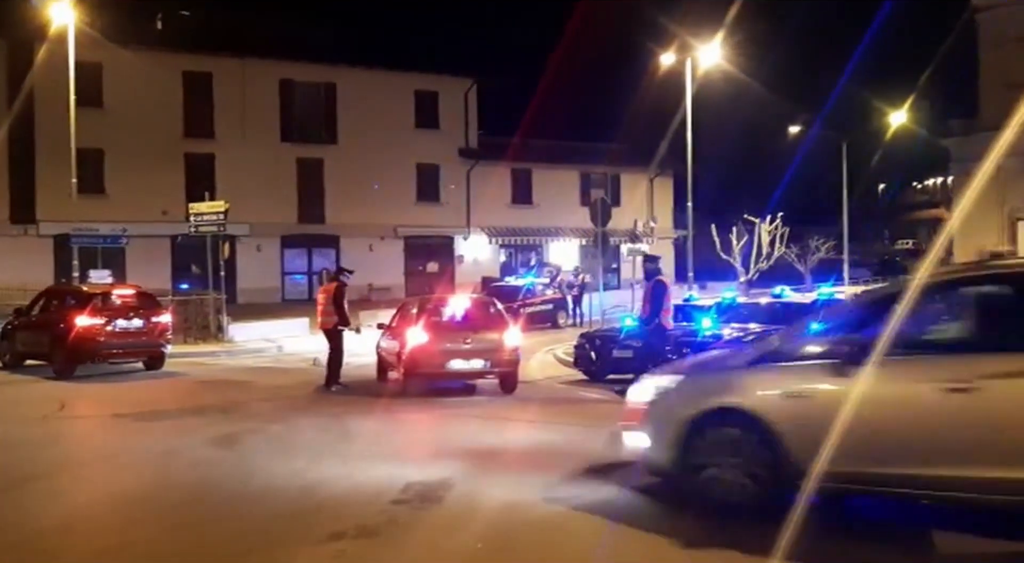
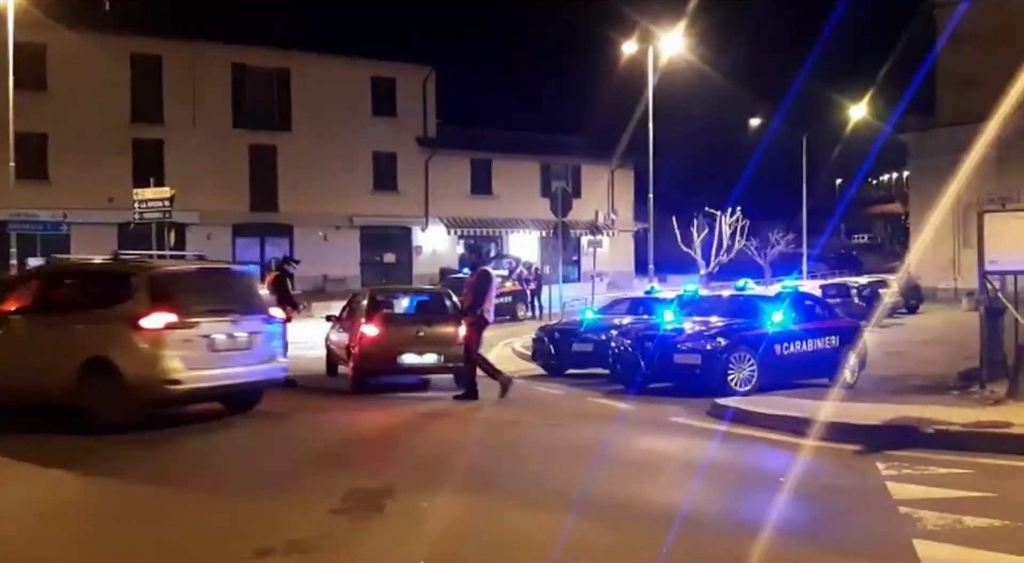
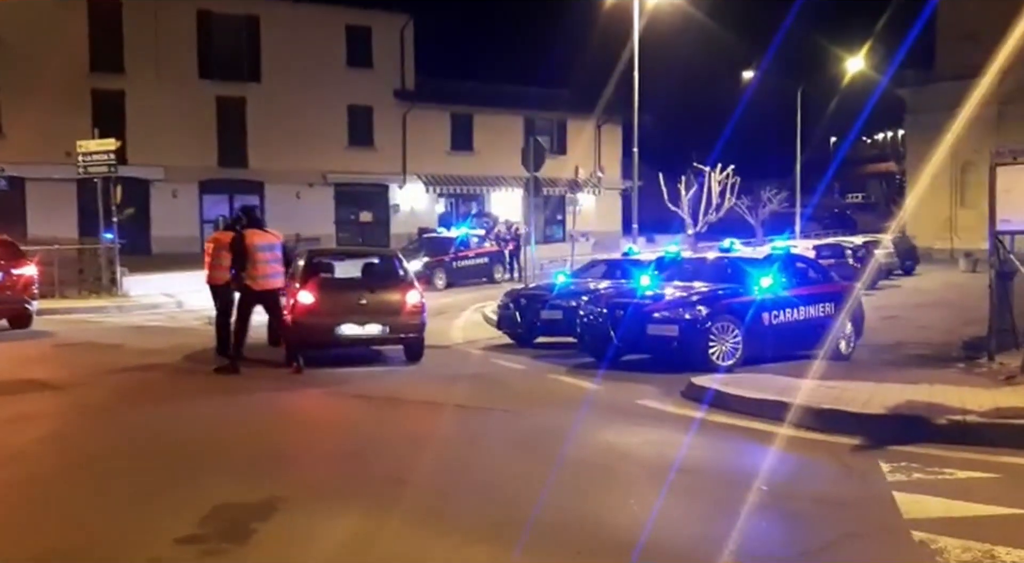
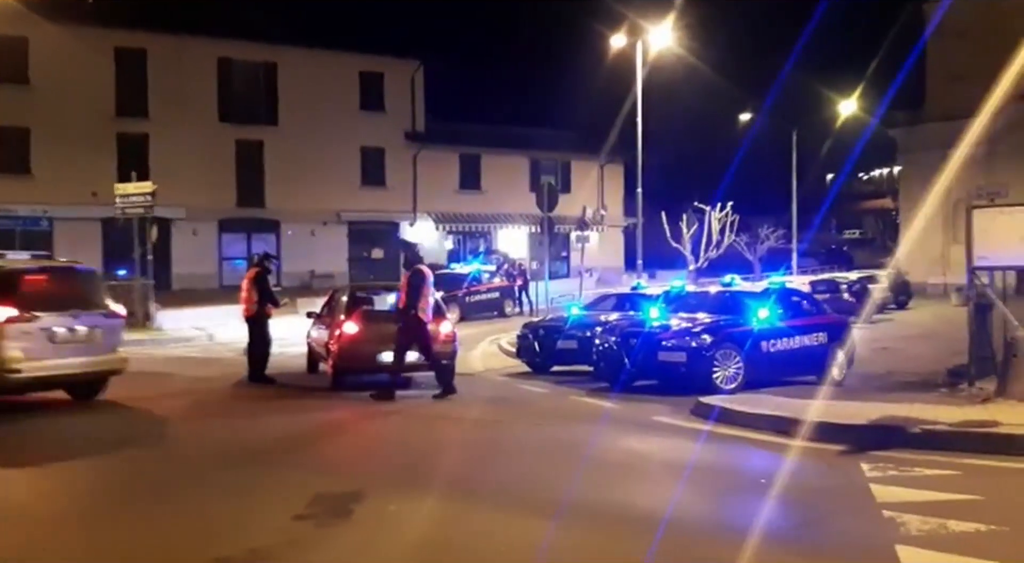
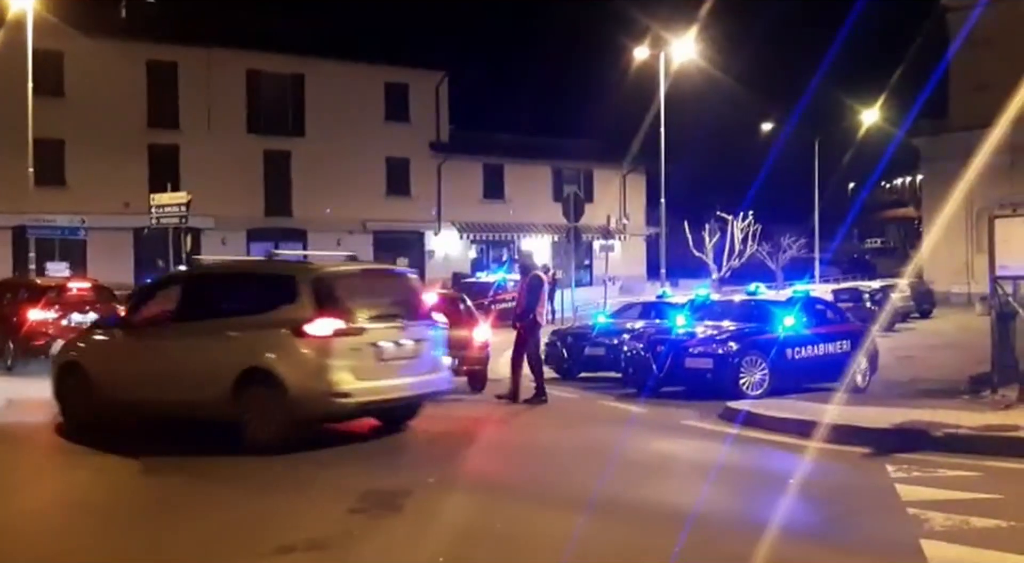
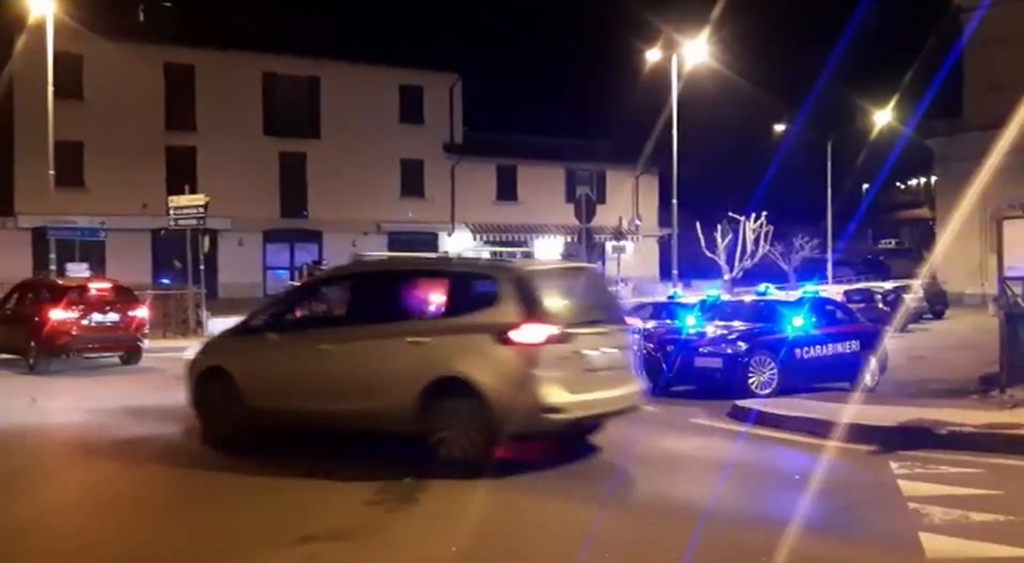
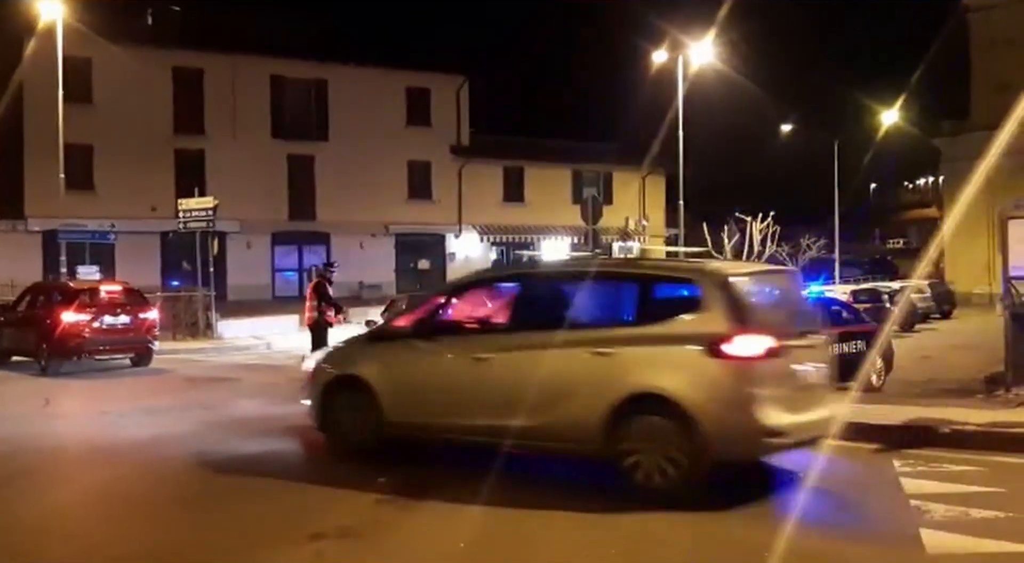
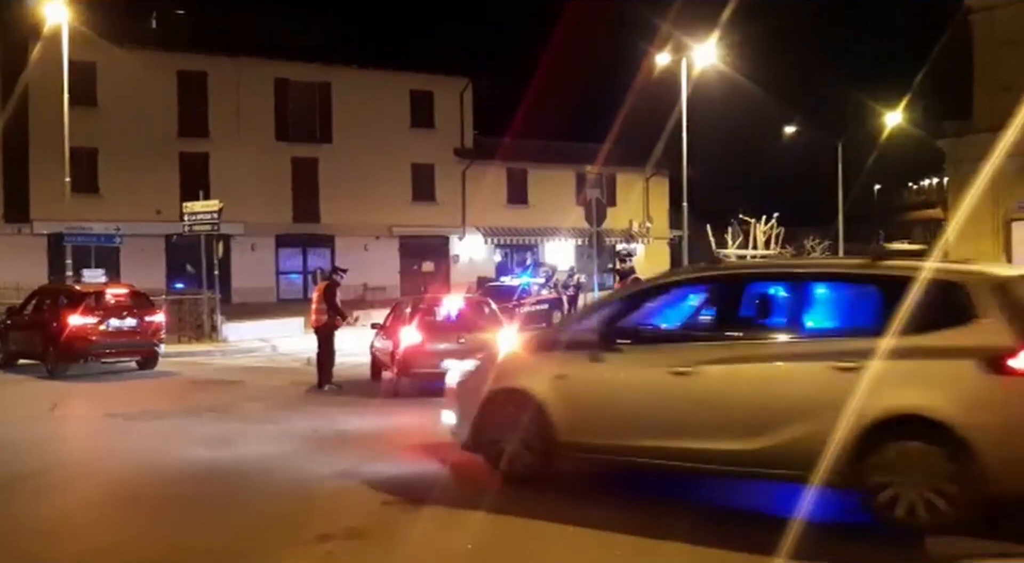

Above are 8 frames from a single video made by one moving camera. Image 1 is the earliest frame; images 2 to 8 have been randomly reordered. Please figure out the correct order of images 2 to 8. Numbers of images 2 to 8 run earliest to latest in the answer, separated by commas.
8, 7, 6, 5, 2, 4, 3
